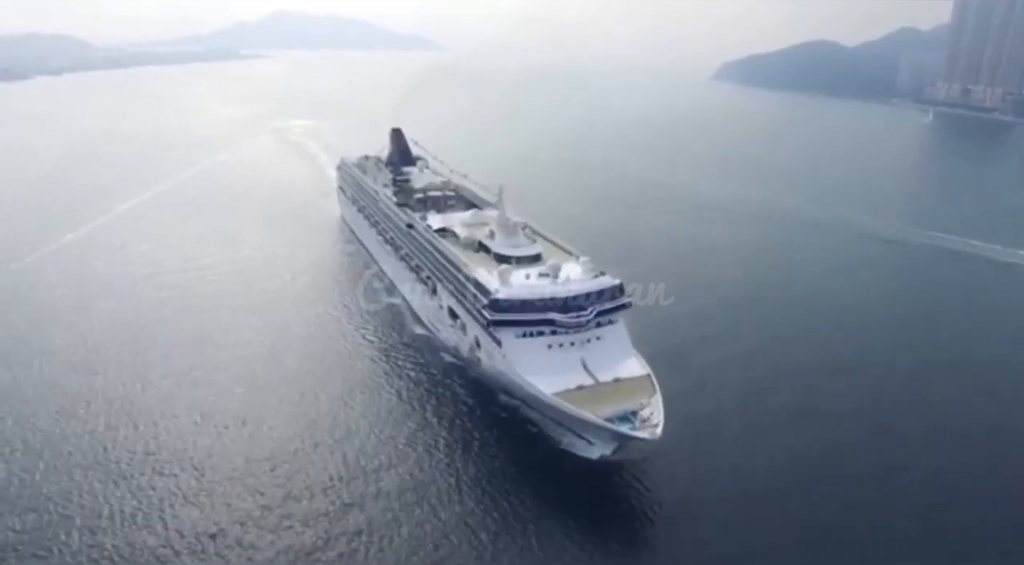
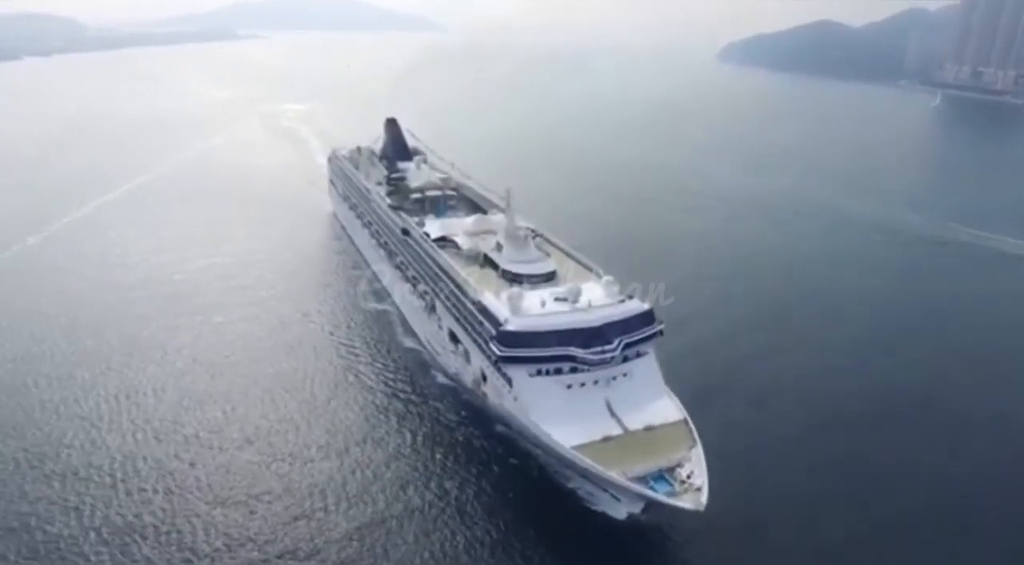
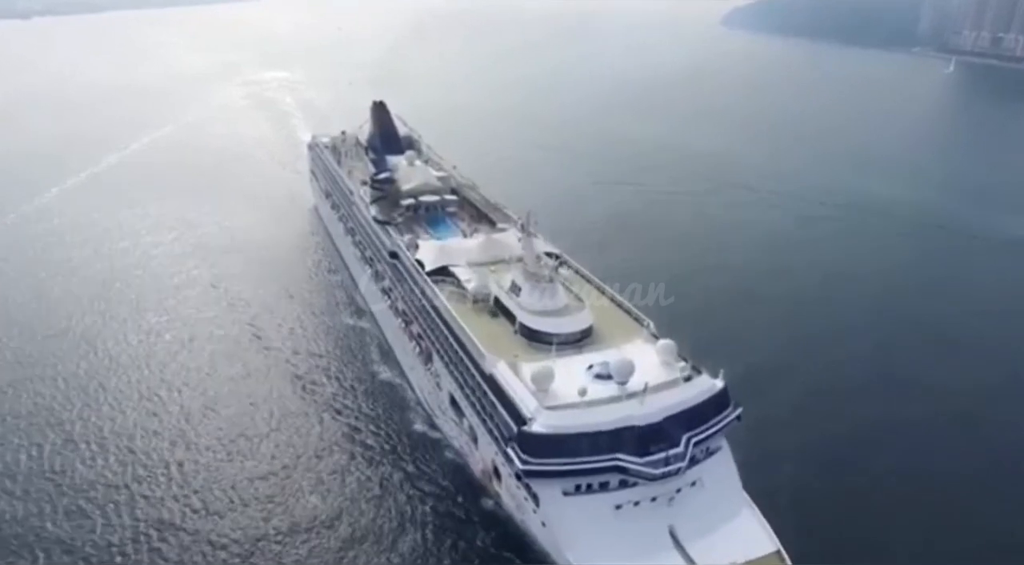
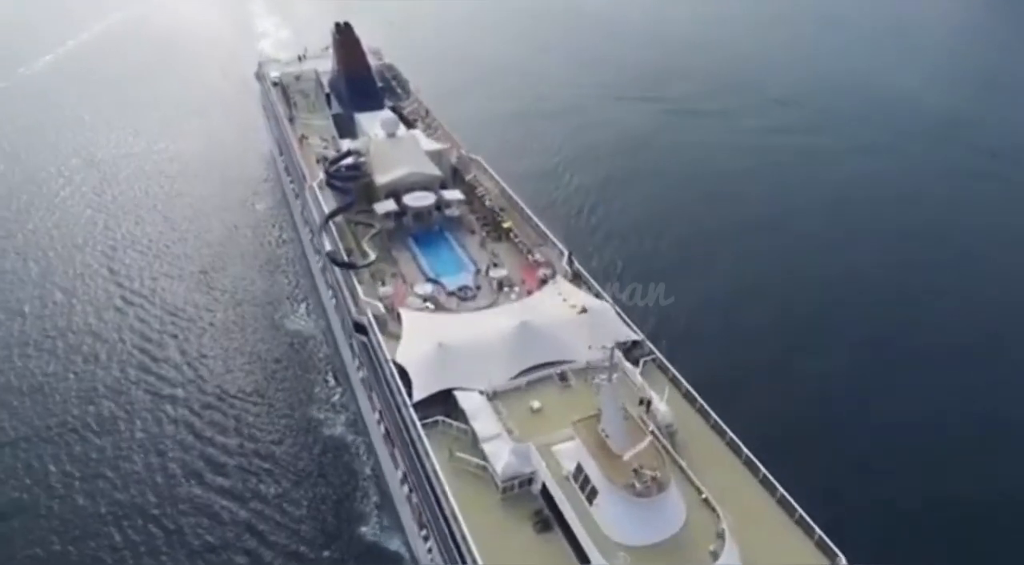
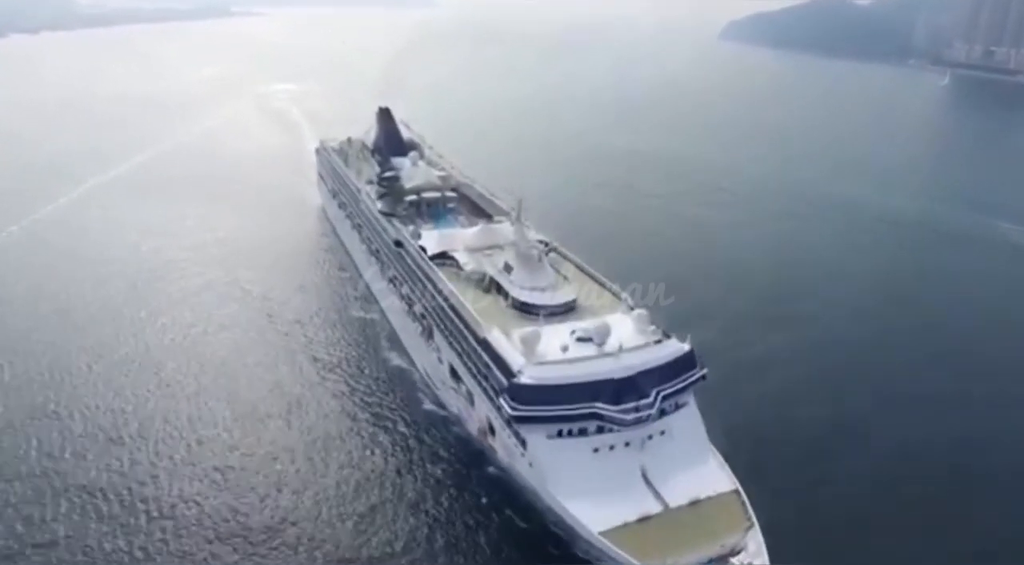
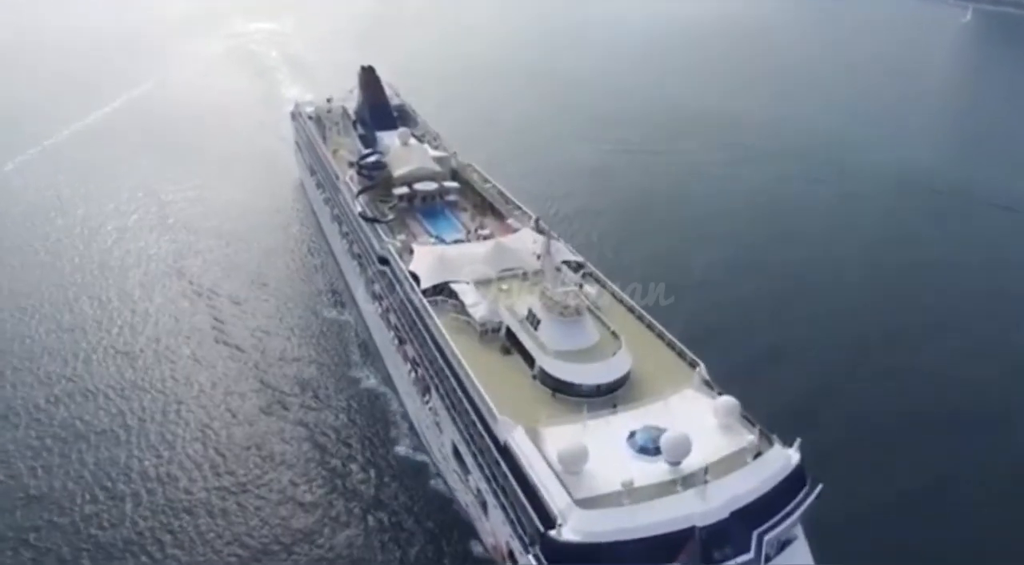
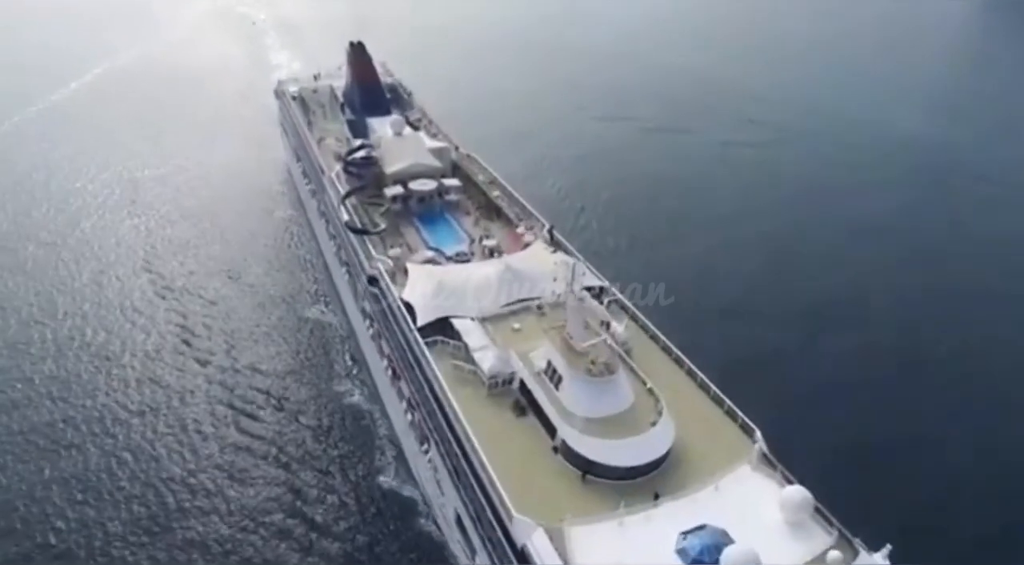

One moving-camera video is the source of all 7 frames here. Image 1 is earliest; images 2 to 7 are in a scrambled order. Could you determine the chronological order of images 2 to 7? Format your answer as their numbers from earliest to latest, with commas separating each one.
2, 5, 3, 6, 7, 4
